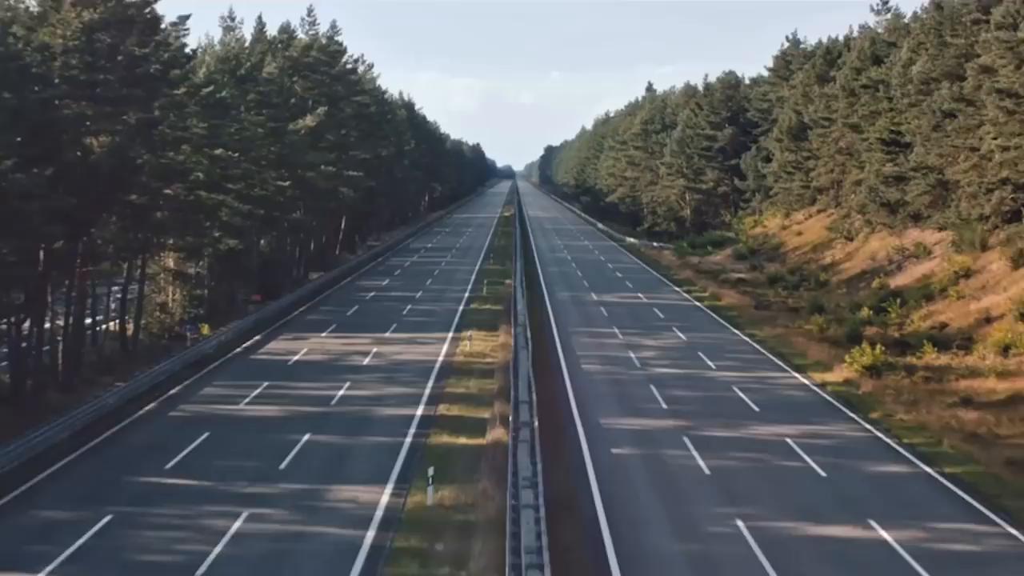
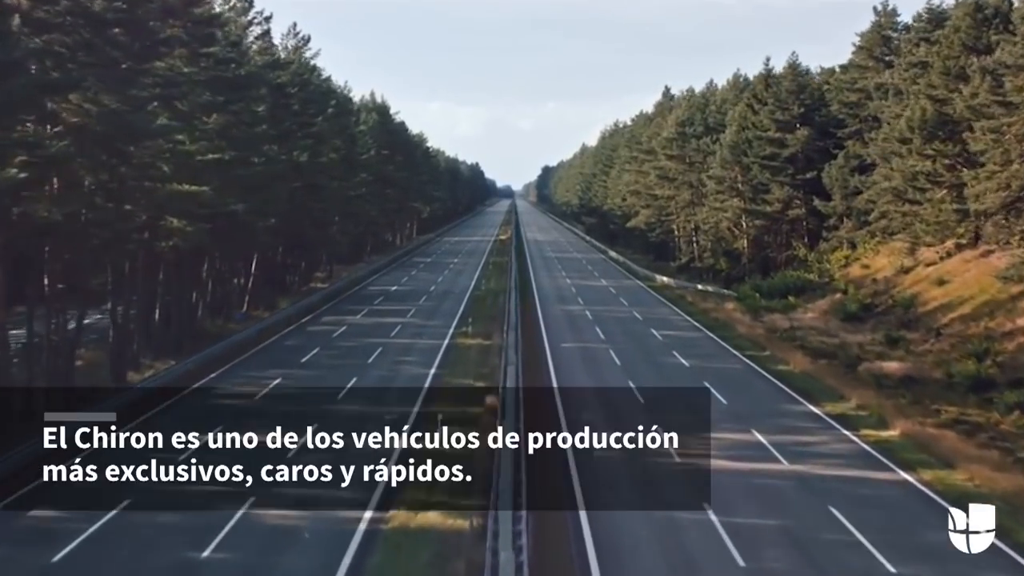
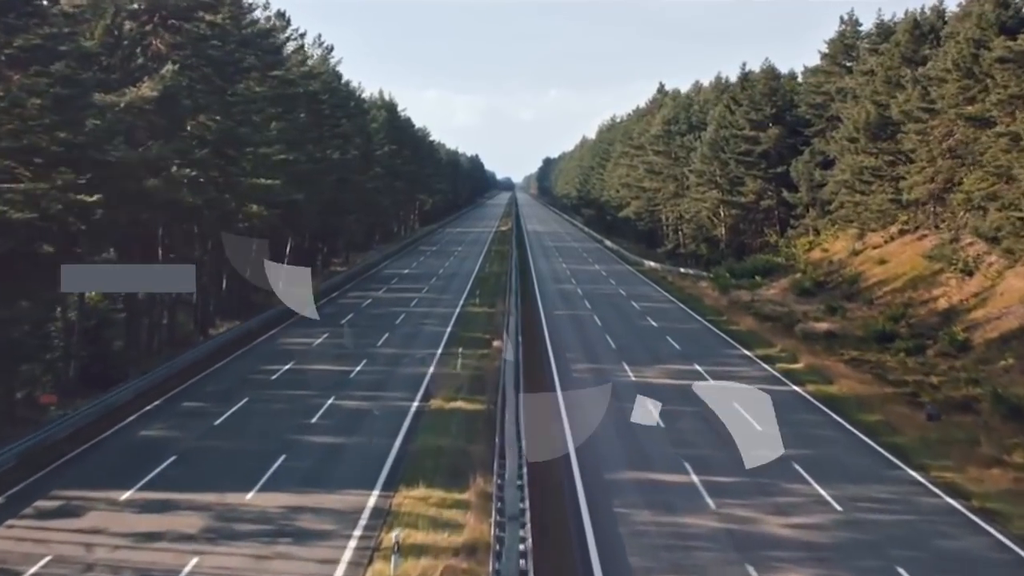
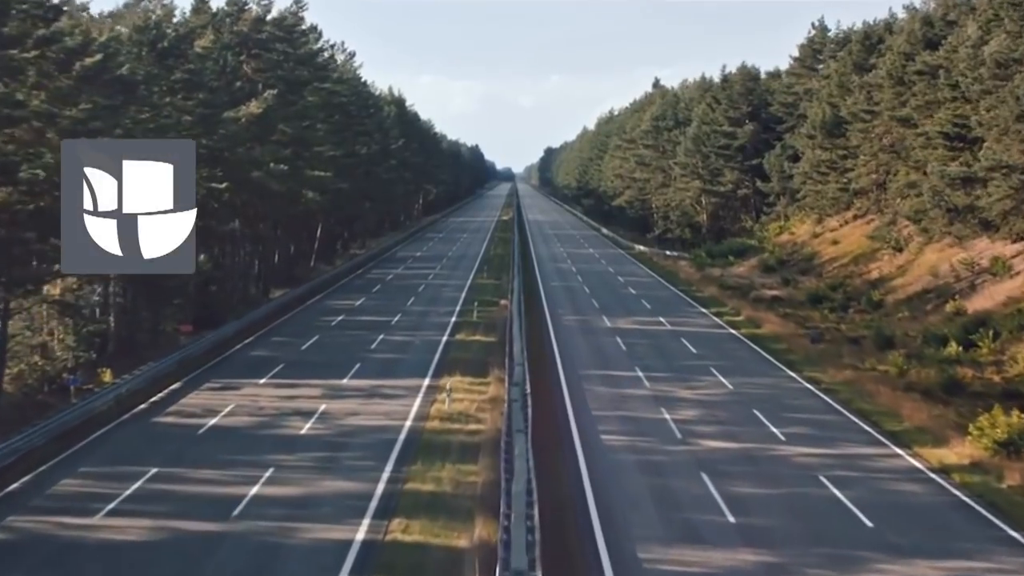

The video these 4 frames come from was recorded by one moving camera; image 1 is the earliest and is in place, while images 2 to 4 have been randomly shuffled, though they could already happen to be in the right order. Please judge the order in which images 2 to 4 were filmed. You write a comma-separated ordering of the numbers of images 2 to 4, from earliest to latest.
4, 3, 2
